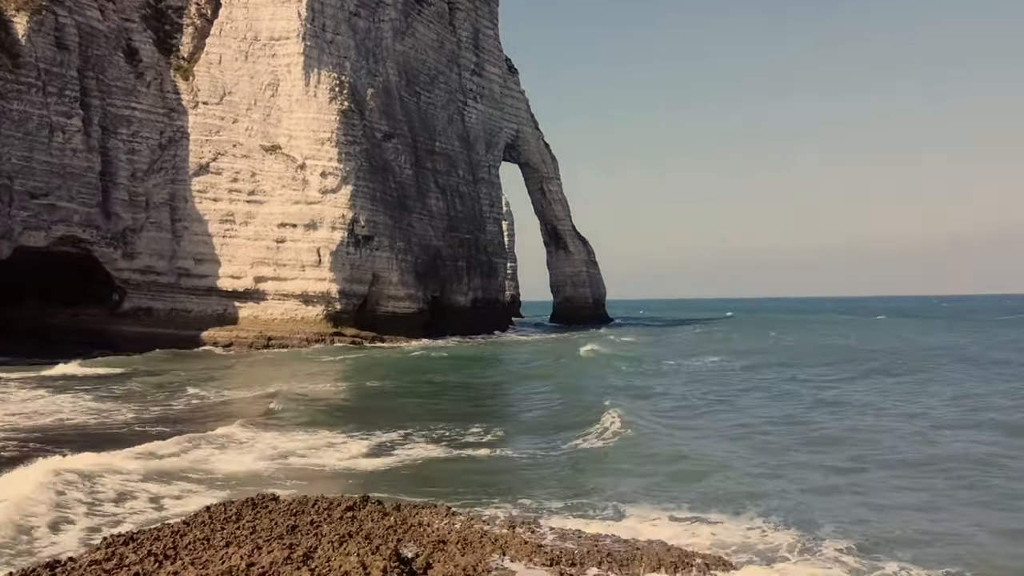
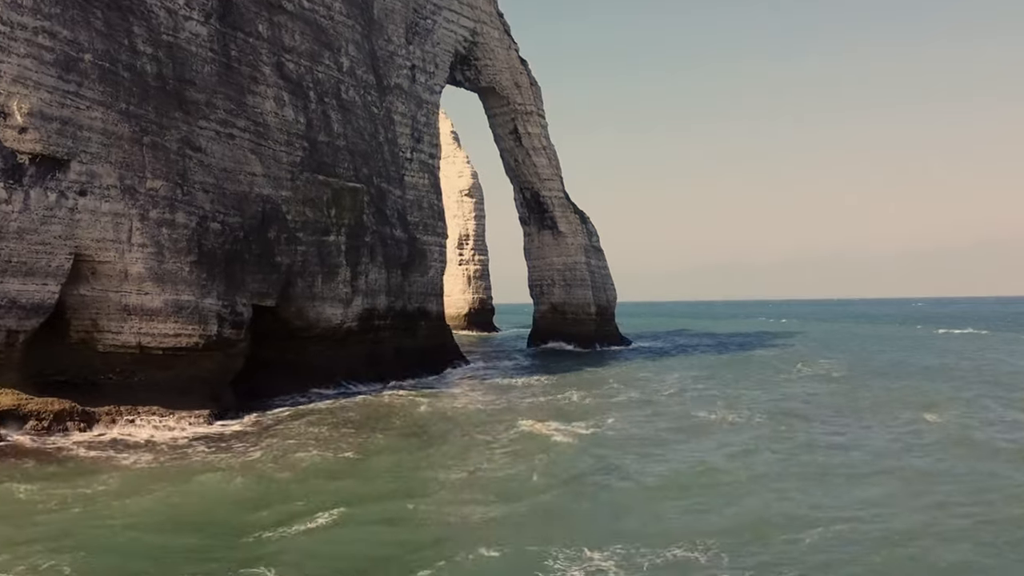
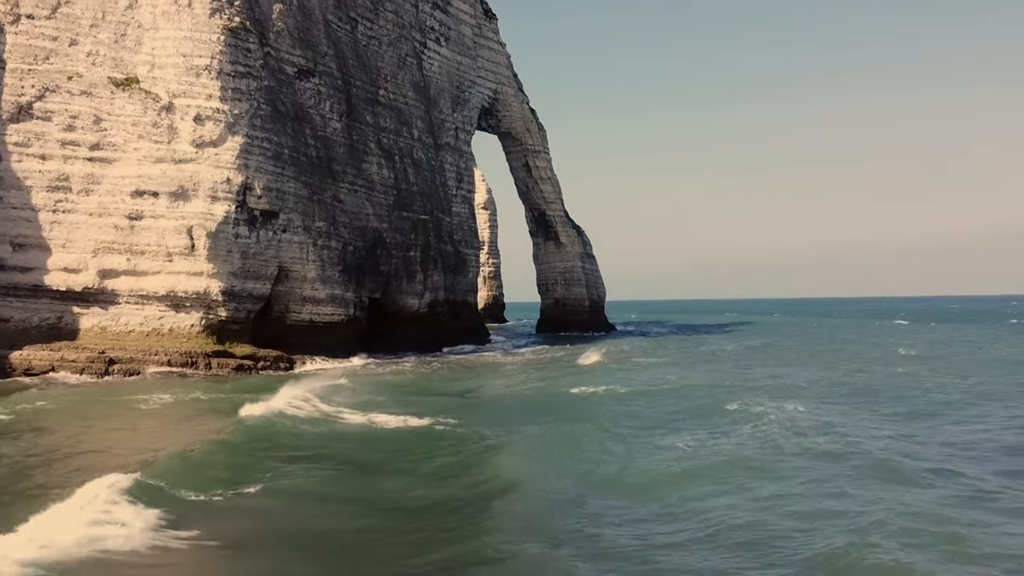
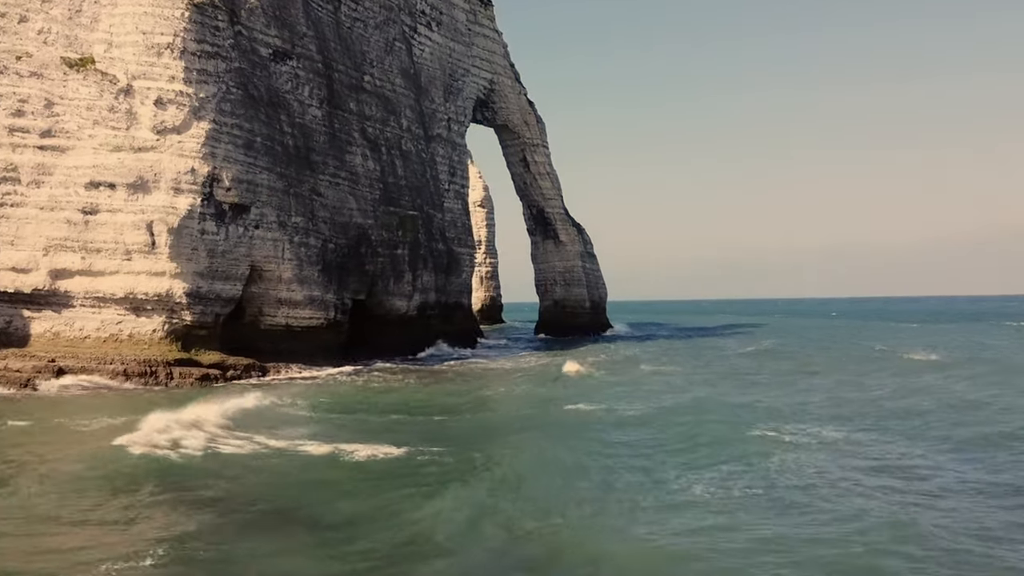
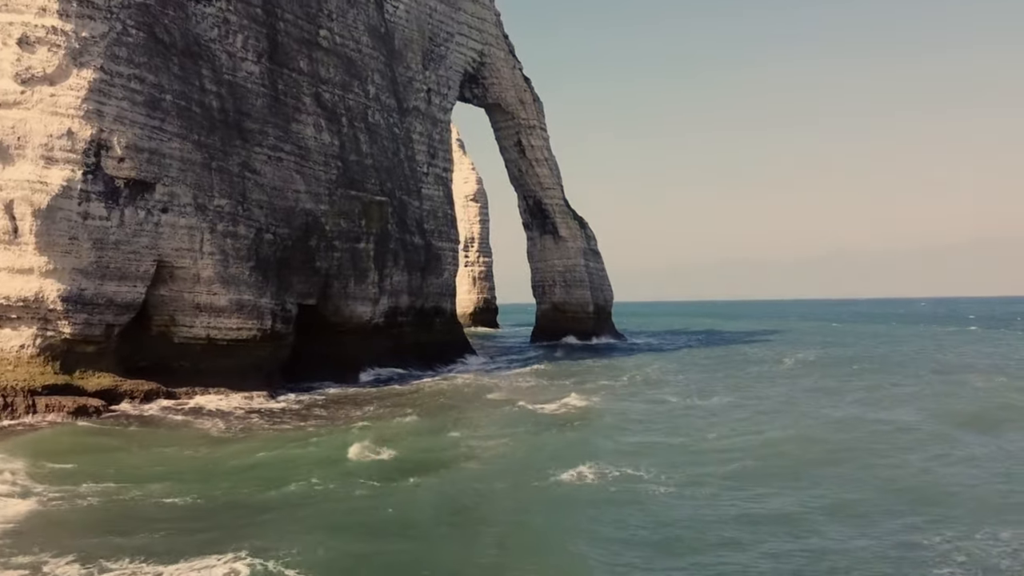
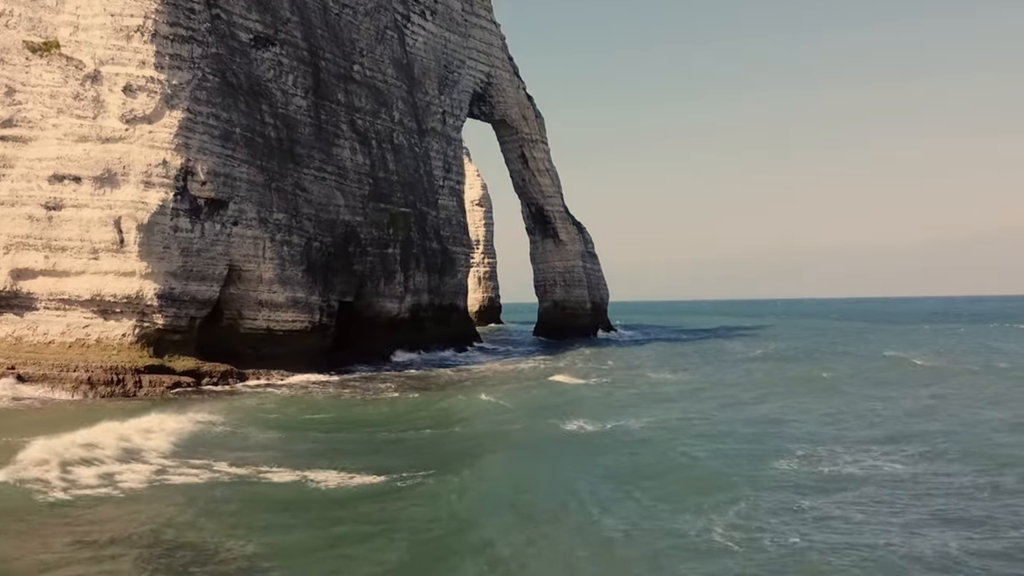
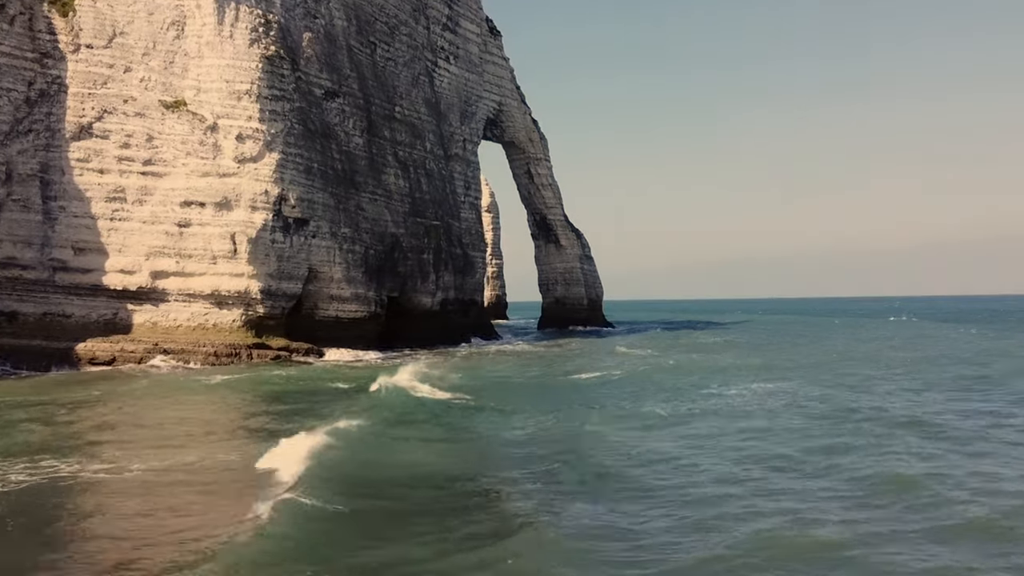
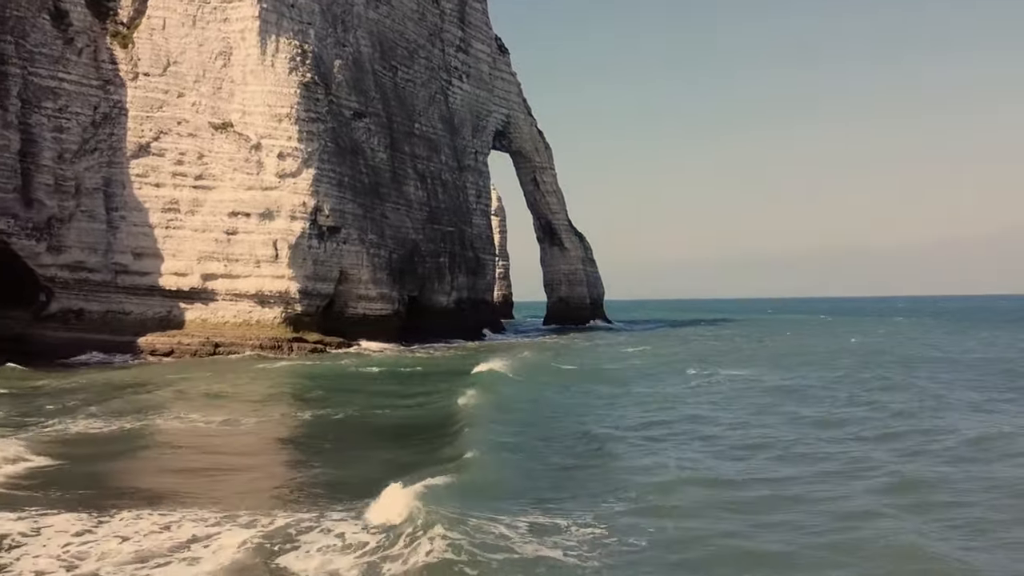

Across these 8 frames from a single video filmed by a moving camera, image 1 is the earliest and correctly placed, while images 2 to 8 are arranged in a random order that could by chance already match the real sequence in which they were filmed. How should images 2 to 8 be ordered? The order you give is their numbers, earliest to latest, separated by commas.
8, 7, 3, 4, 6, 5, 2
